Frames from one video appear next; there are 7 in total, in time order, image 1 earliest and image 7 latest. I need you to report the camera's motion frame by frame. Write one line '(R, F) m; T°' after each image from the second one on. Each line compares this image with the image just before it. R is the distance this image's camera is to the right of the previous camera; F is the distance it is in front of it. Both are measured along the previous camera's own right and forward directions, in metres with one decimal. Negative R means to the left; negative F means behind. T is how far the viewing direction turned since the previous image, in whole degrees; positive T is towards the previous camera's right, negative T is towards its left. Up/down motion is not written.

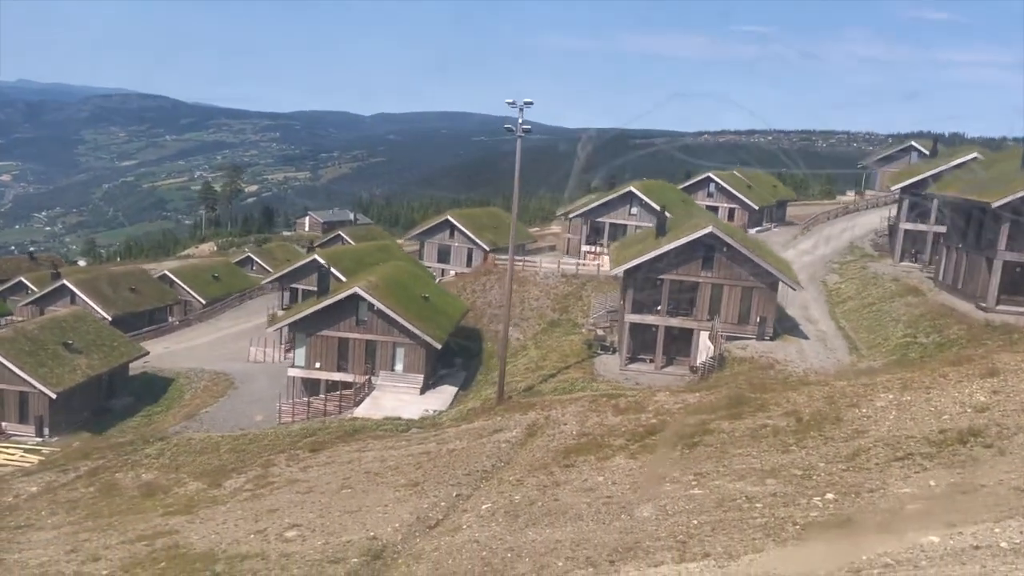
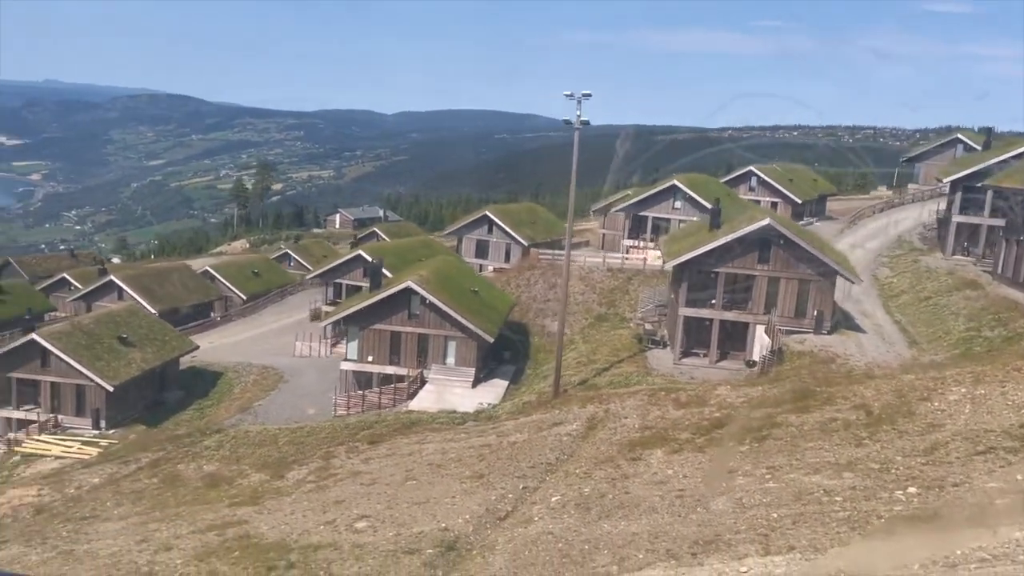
(-0.7, 0.0) m; -2°
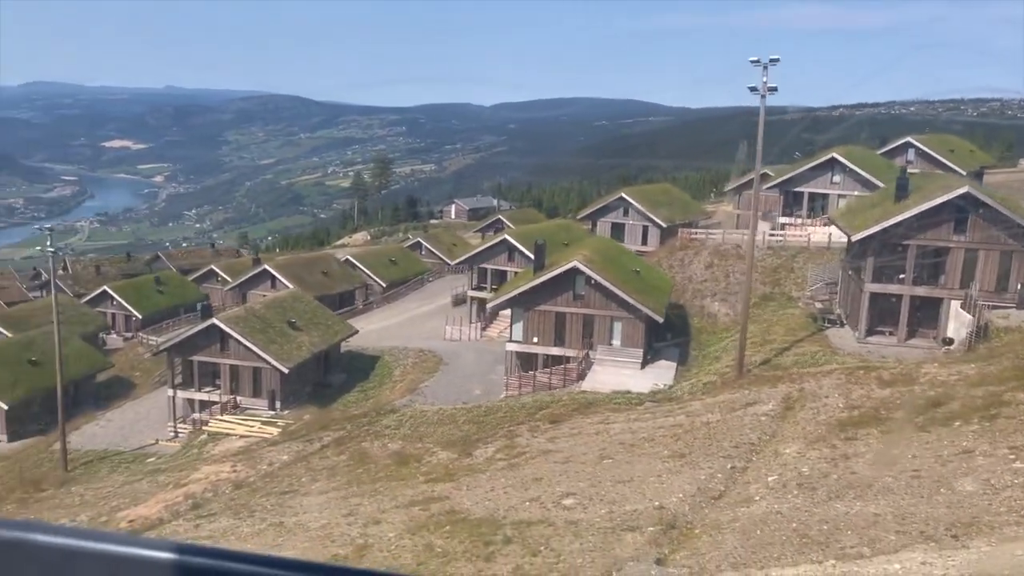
(-1.6, +0.2) m; -7°
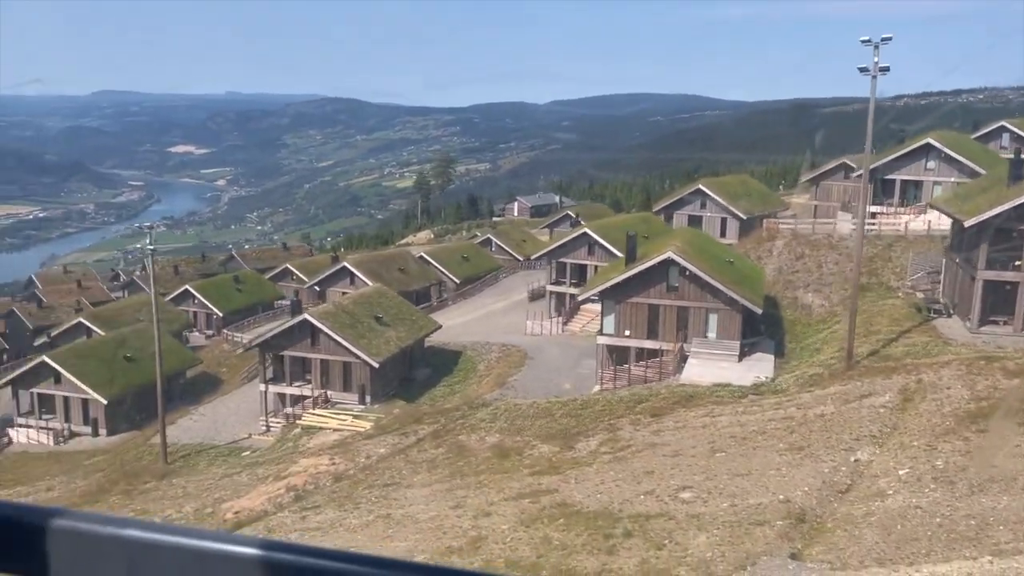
(-0.9, +0.2) m; -4°
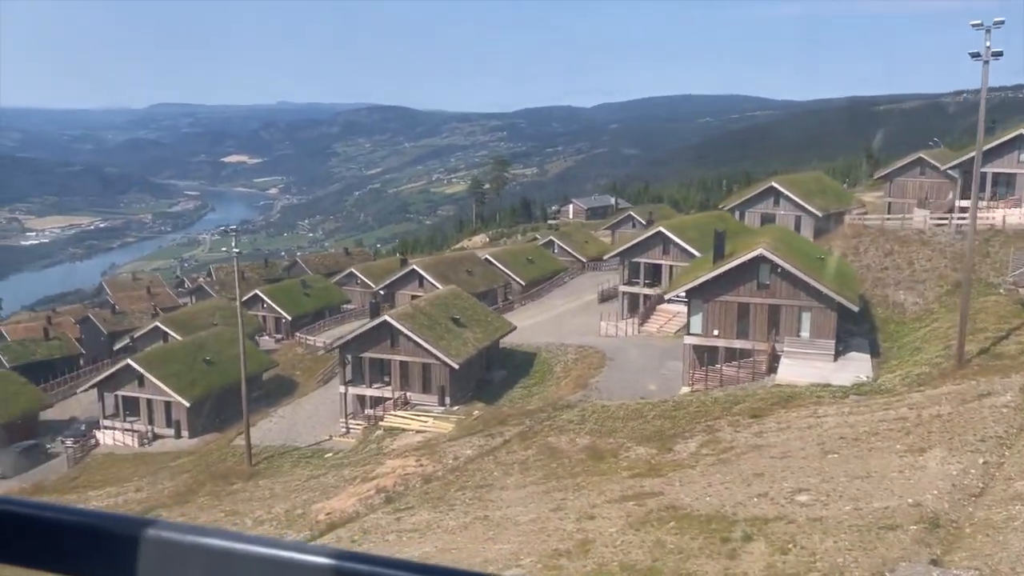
(-0.9, +0.2) m; -3°
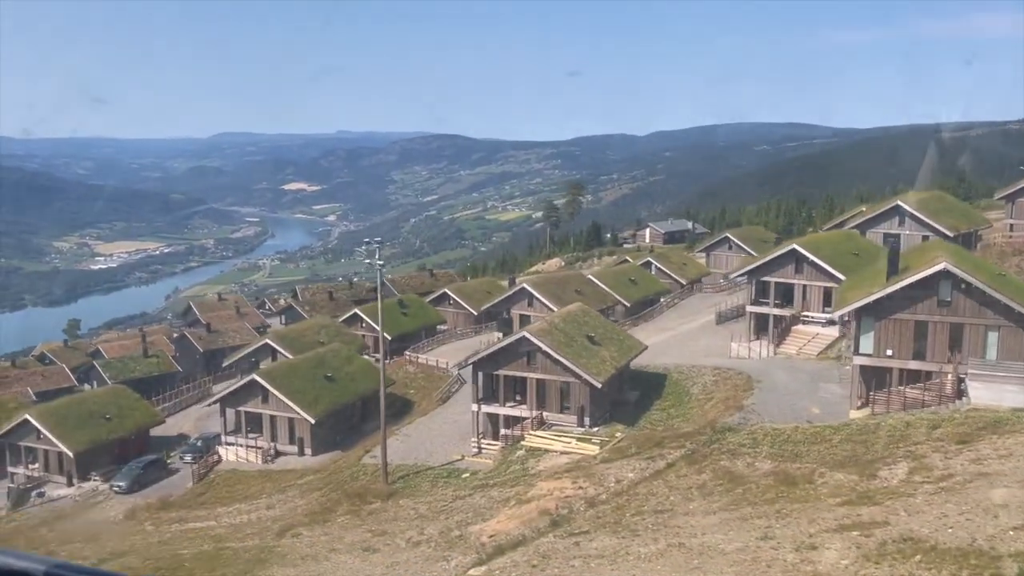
(-2.3, +0.7) m; -4°
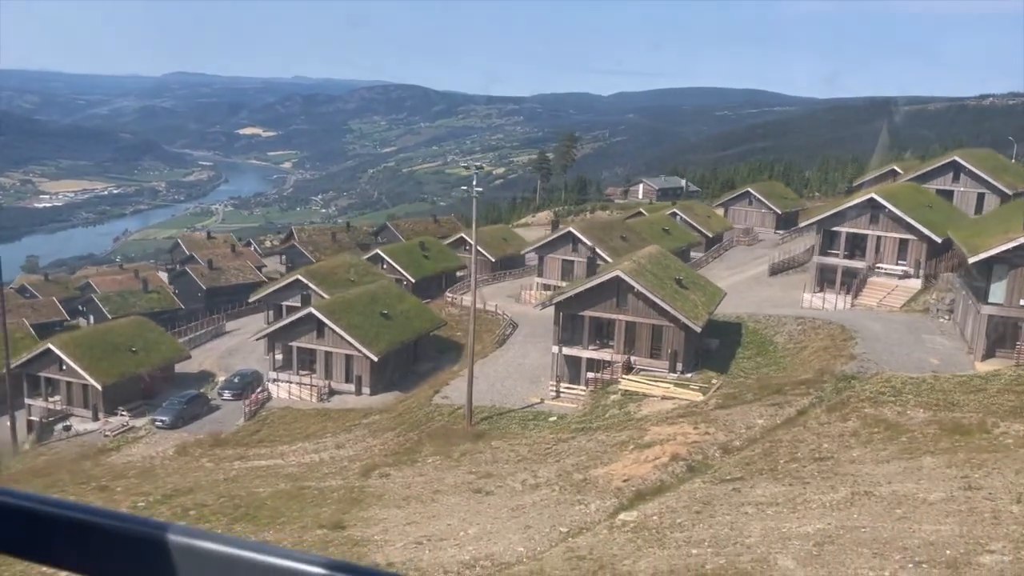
(-3.3, +1.4) m; +3°
